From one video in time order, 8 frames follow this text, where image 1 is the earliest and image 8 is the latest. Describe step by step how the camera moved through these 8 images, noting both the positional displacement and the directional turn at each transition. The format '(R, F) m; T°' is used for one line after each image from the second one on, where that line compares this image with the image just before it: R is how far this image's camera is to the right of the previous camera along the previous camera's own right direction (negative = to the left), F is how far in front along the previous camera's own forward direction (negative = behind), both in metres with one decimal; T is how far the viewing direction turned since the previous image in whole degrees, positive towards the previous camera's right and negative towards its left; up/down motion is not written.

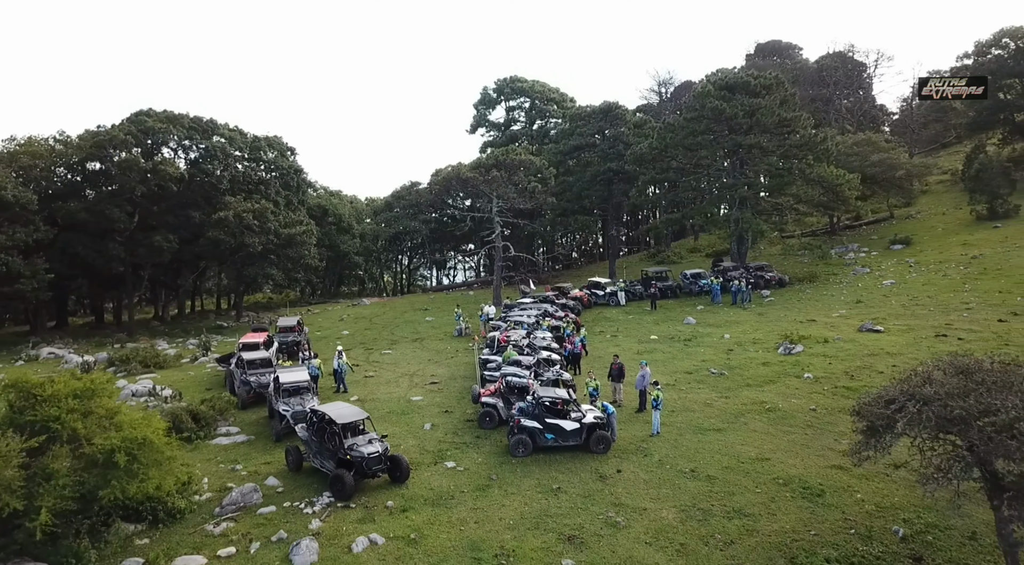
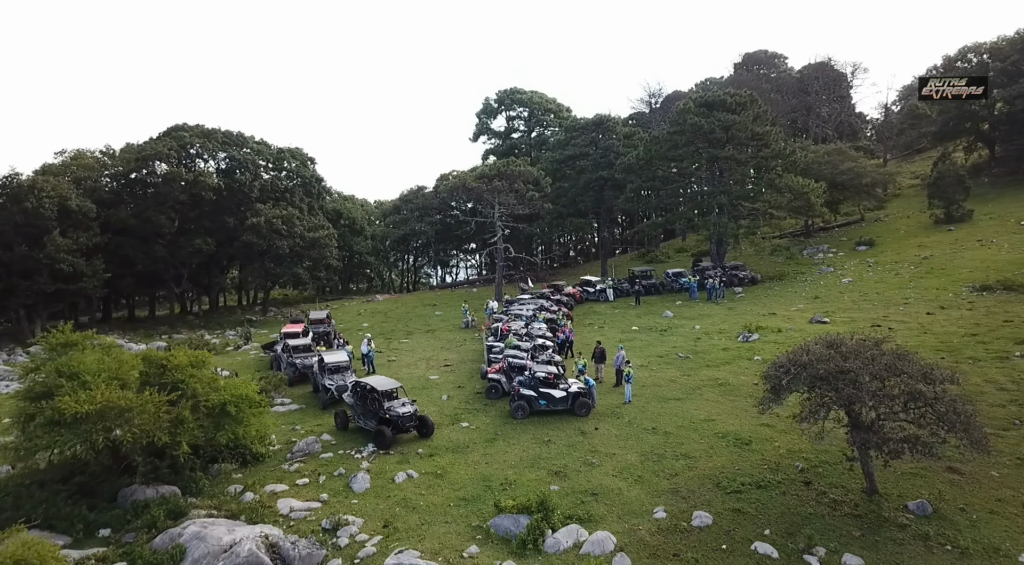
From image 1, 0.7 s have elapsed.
(0.0, -2.7) m; 0°
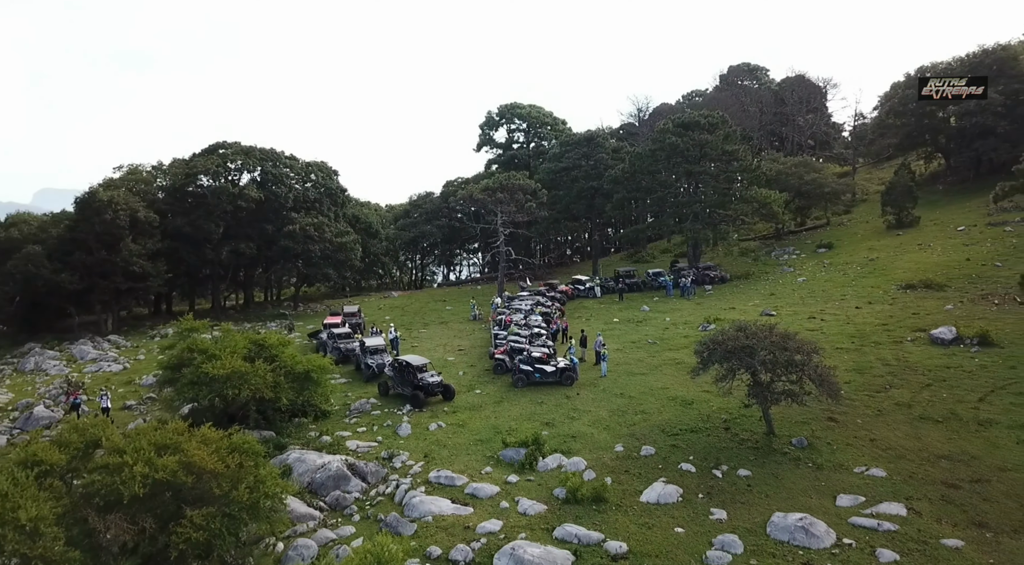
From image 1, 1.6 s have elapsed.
(-0.1, -3.8) m; 0°
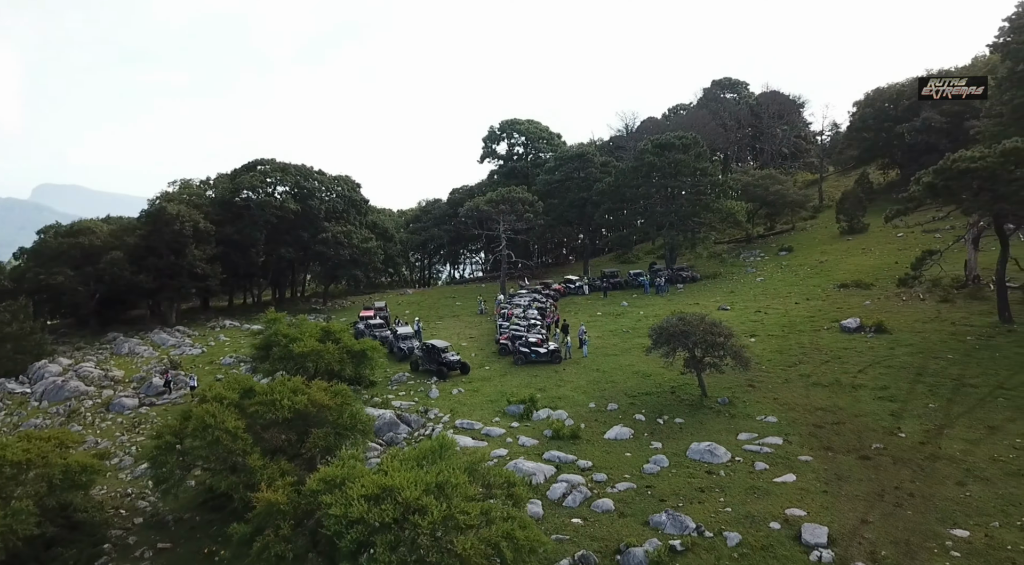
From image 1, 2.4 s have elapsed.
(-0.1, -4.7) m; 0°
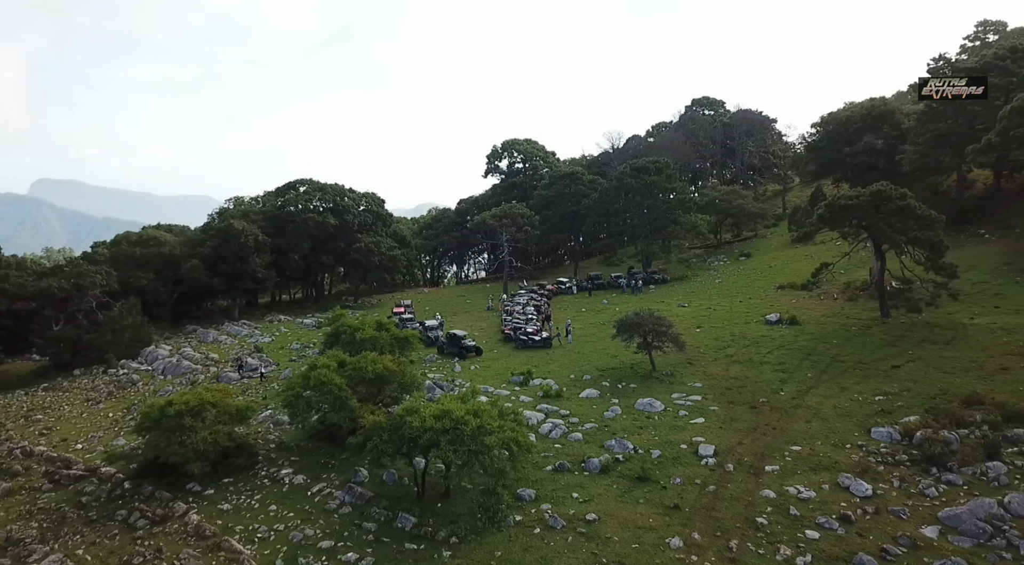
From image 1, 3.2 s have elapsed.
(-0.1, -6.7) m; 0°
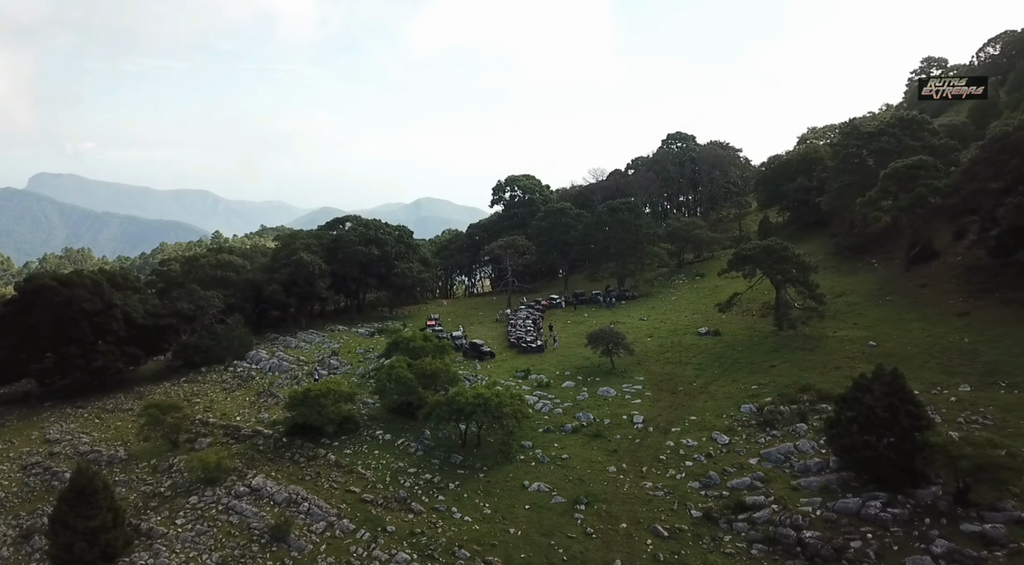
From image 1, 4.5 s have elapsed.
(-0.3, -11.0) m; 0°
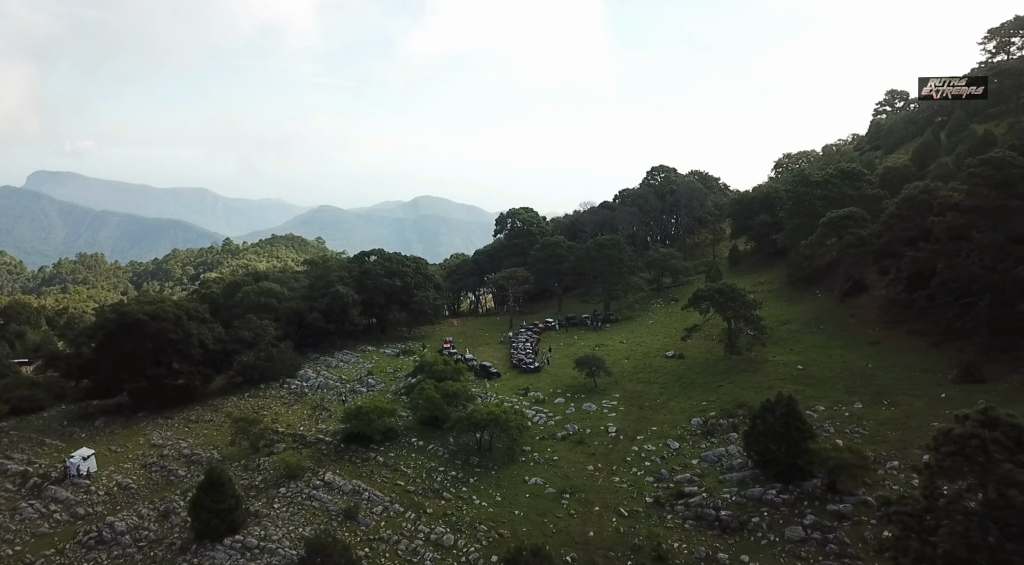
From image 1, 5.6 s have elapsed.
(-0.3, -8.8) m; 0°
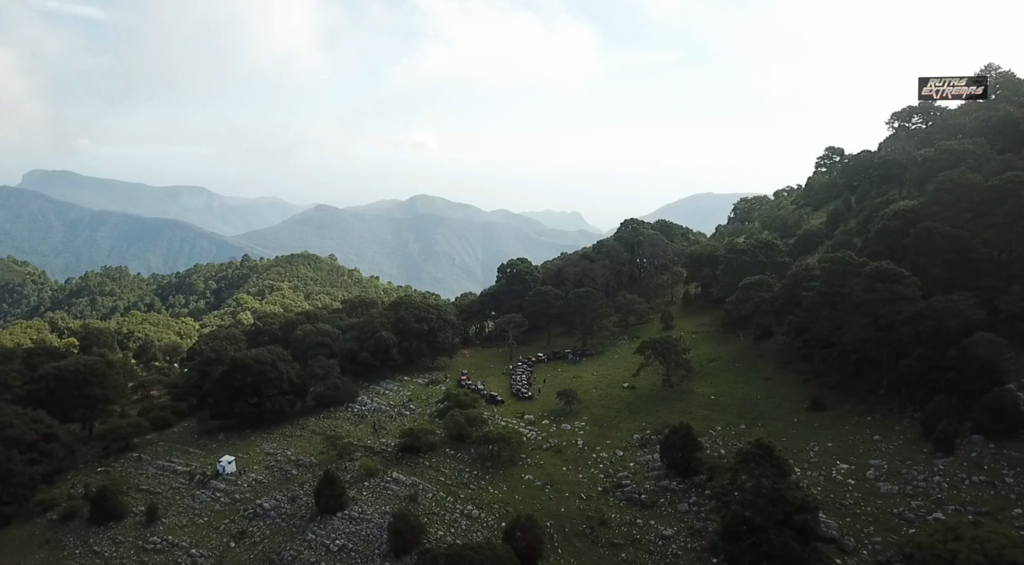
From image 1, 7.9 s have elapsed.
(-0.4, -18.4) m; 0°
